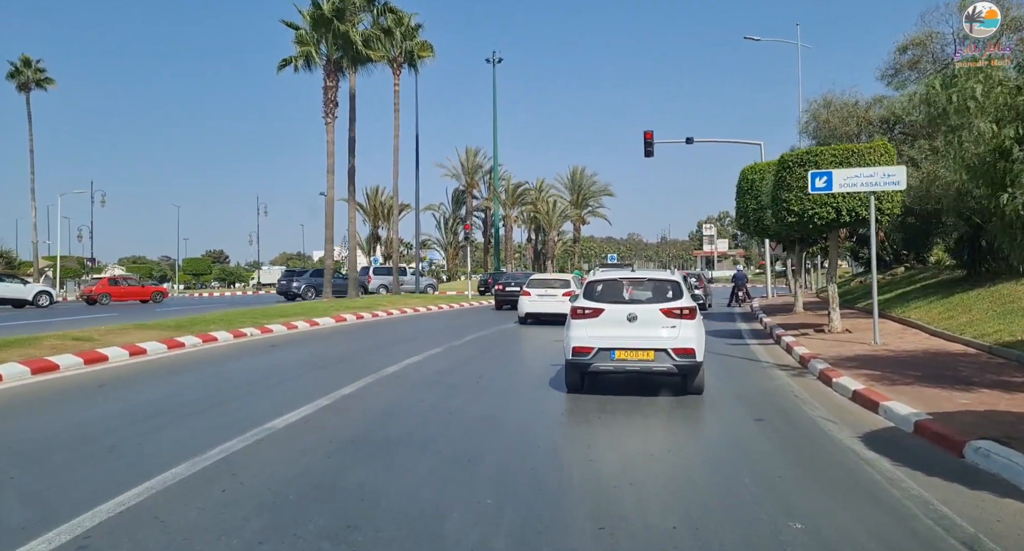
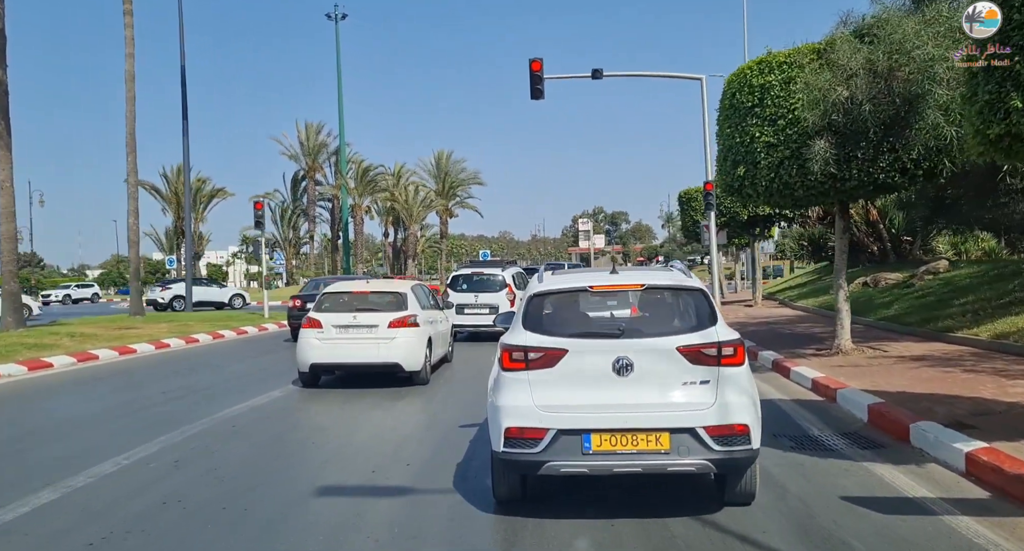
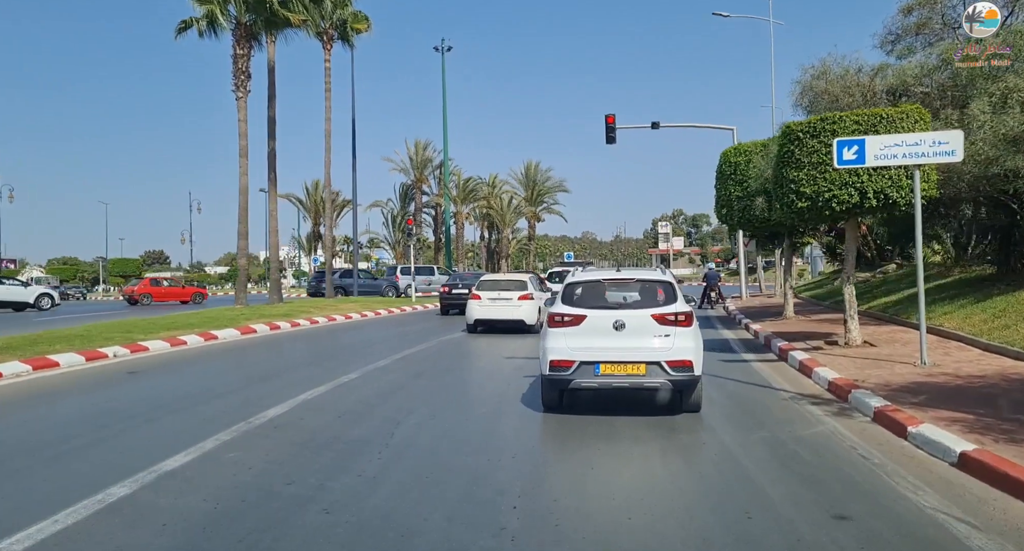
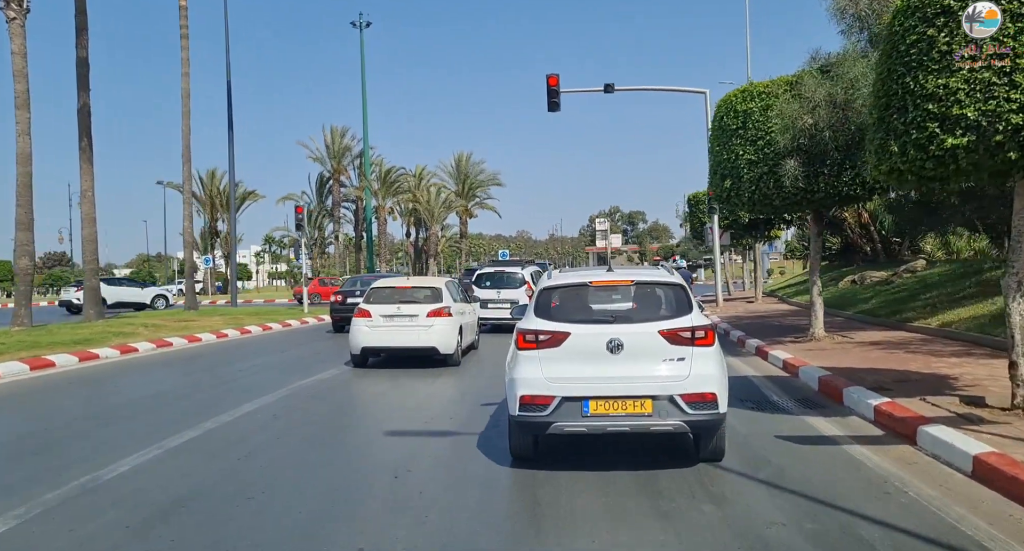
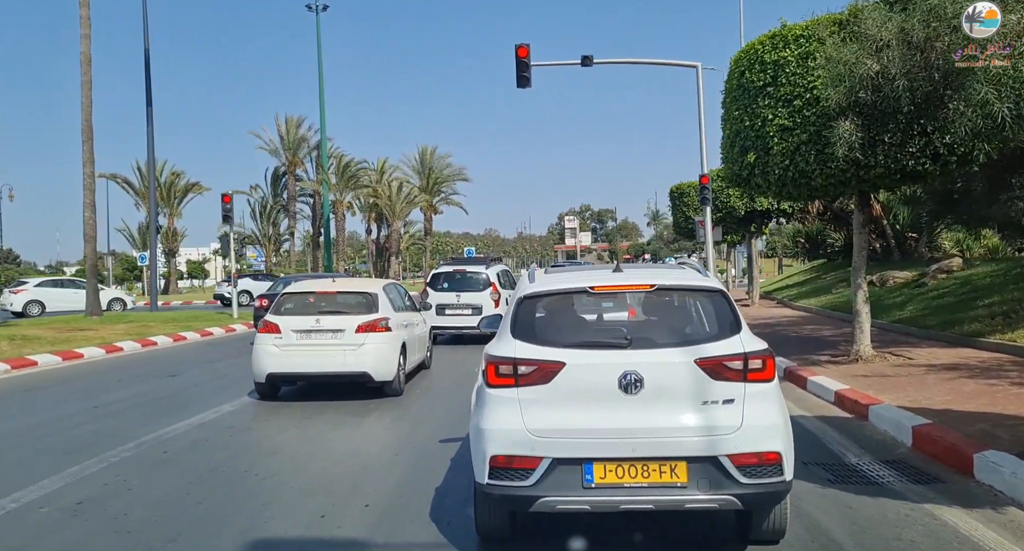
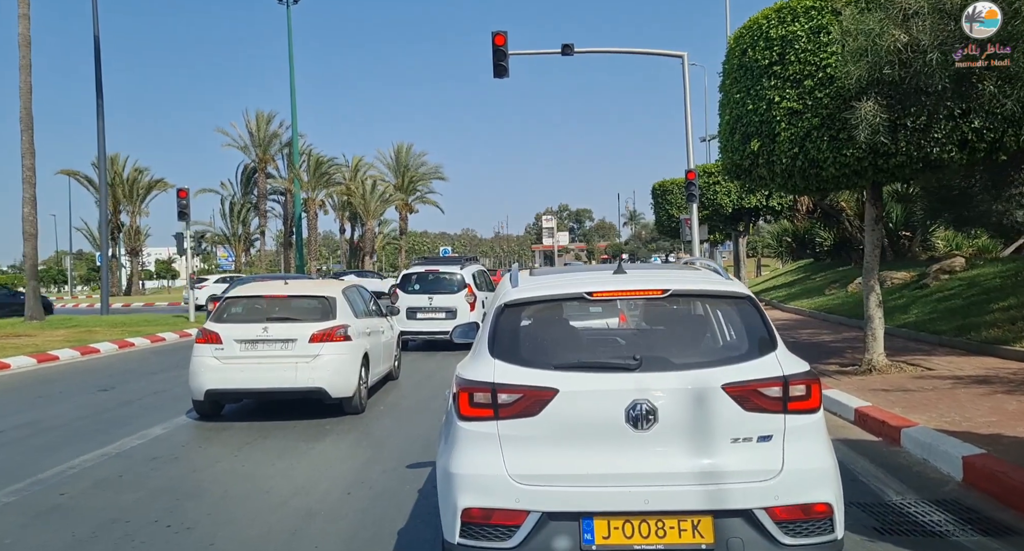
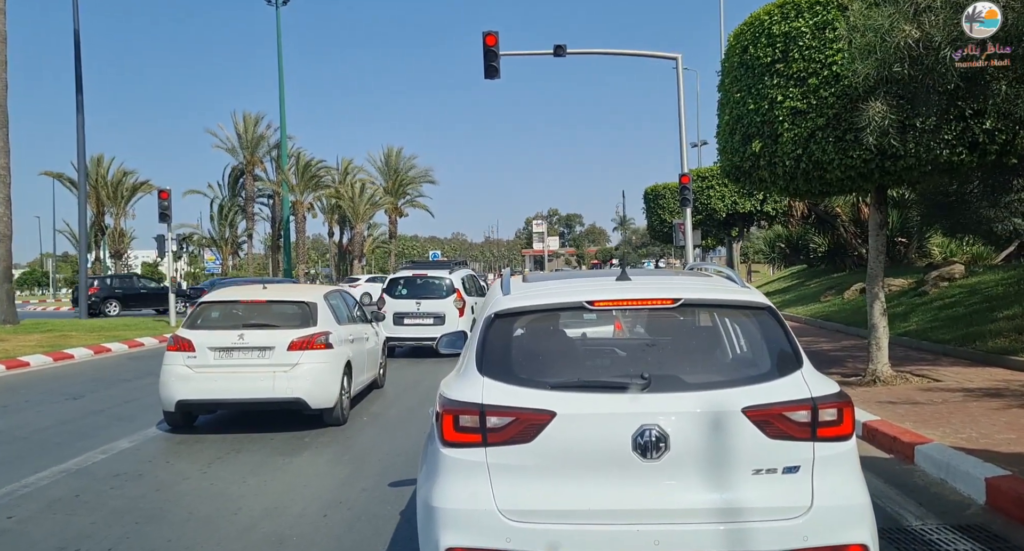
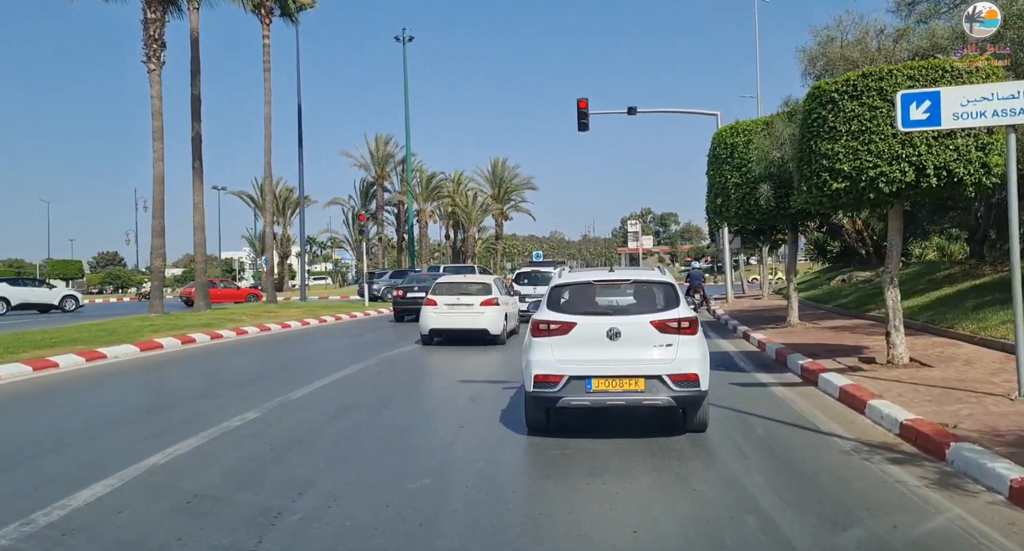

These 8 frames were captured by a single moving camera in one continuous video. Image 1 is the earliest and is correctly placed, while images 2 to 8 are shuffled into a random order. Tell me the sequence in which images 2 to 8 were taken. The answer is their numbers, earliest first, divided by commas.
3, 8, 4, 2, 5, 6, 7
